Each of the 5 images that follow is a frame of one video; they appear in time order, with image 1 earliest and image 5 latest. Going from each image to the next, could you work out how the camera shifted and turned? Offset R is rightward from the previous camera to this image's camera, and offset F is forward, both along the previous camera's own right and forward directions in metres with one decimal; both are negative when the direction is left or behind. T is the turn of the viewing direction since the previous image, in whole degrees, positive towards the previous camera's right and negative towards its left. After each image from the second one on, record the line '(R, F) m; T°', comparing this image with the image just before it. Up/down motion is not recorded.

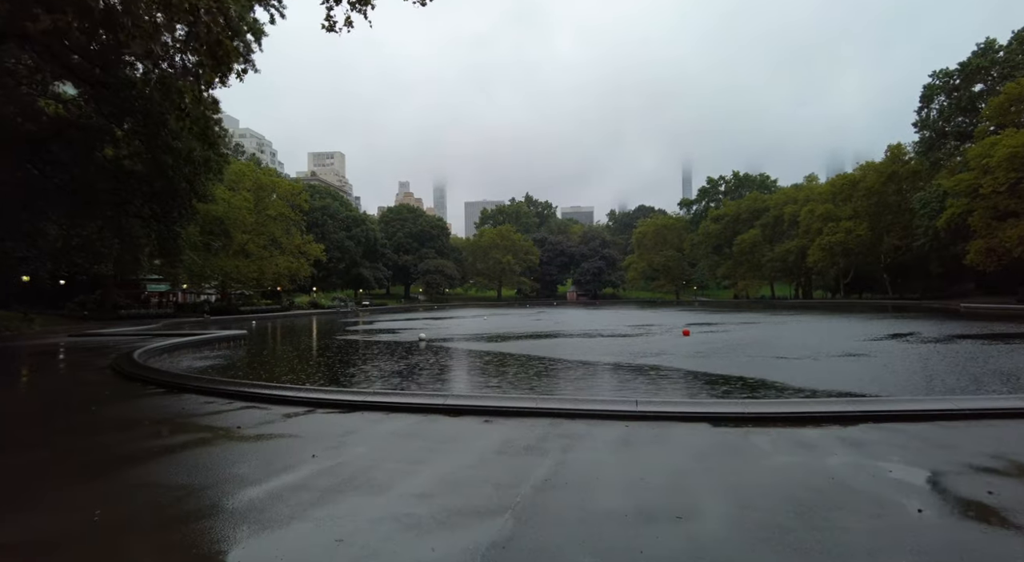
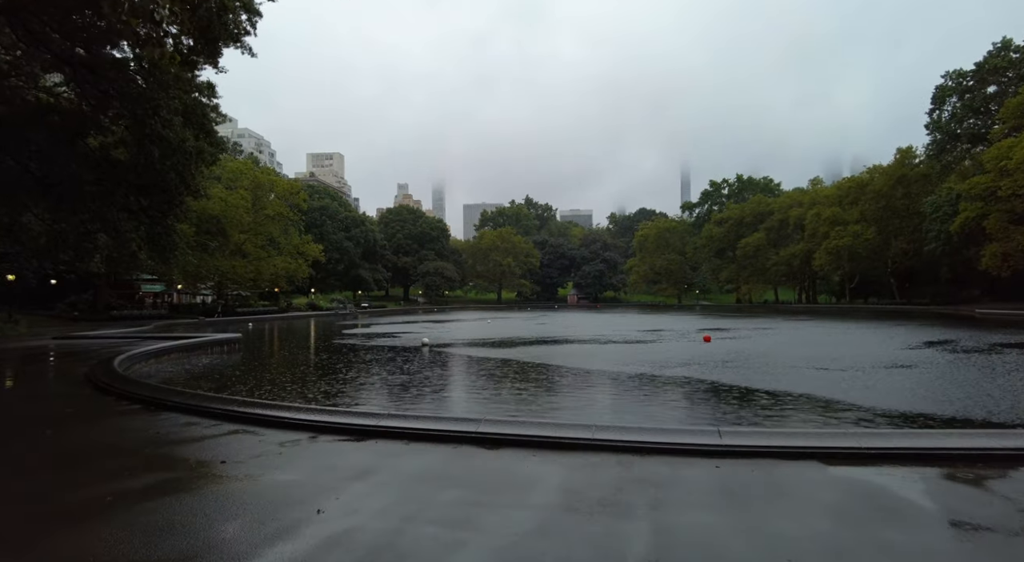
(-0.4, +1.0) m; 0°
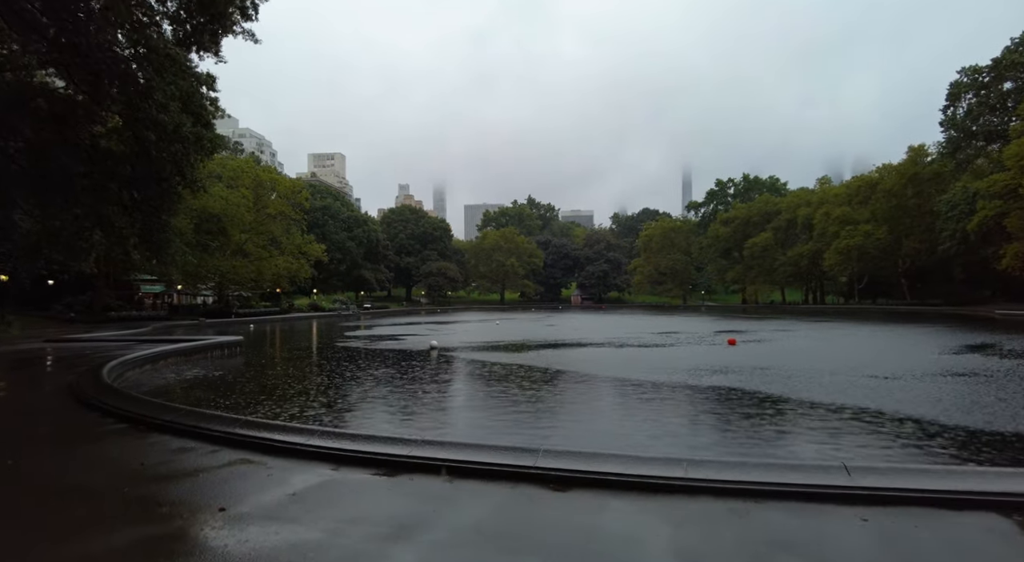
(-0.4, +0.9) m; 0°
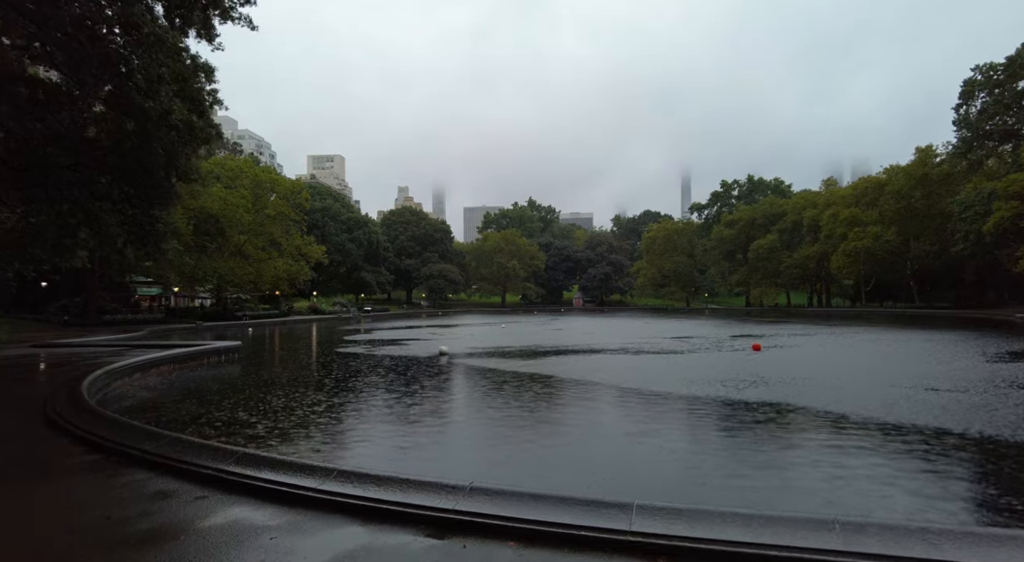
(-0.4, +1.0) m; 0°
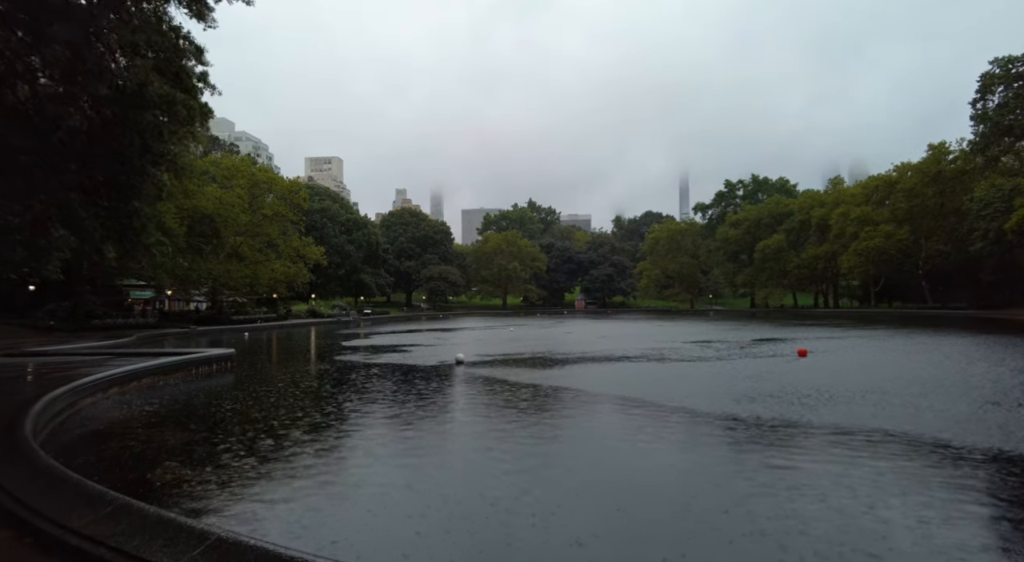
(-0.5, +1.4) m; 0°
